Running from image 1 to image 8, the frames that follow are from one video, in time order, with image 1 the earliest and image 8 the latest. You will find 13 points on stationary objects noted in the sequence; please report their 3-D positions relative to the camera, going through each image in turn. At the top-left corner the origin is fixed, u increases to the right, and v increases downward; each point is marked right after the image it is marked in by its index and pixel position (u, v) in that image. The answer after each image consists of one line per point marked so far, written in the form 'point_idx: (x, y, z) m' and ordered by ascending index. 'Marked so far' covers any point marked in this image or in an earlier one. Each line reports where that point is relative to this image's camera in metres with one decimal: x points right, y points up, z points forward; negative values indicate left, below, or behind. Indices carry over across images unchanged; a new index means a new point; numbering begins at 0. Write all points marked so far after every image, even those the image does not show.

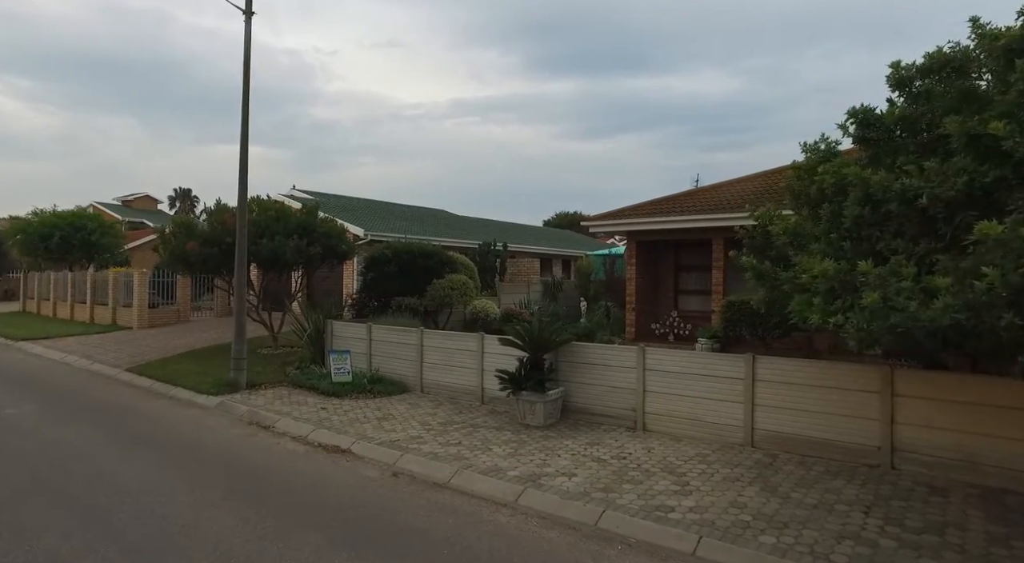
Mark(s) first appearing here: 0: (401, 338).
0: (-1.8, -0.9, +11.2) m
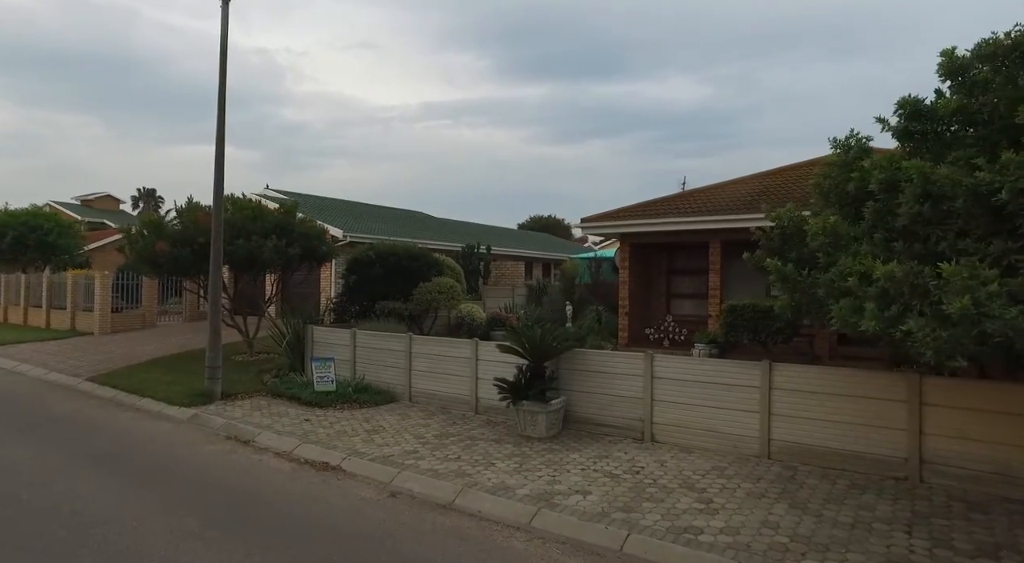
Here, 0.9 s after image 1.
0: (-1.9, -1.0, +10.6) m
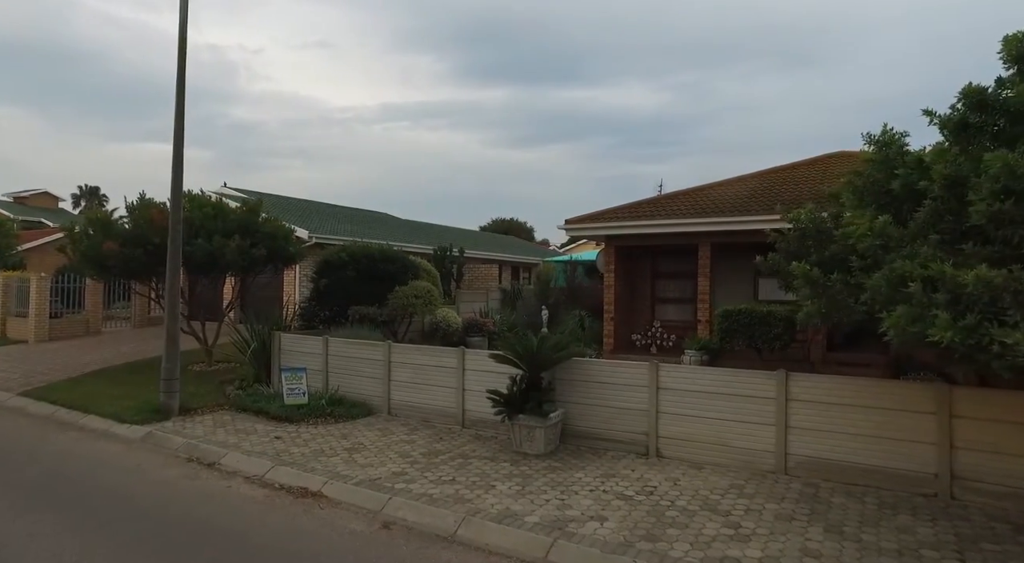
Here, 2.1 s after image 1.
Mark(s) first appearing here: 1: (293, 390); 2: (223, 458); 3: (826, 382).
0: (-2.1, -1.0, +9.8) m
1: (-3.1, -1.5, +9.5) m
2: (-3.1, -1.9, +7.2) m
3: (+3.2, -1.0, +6.8) m
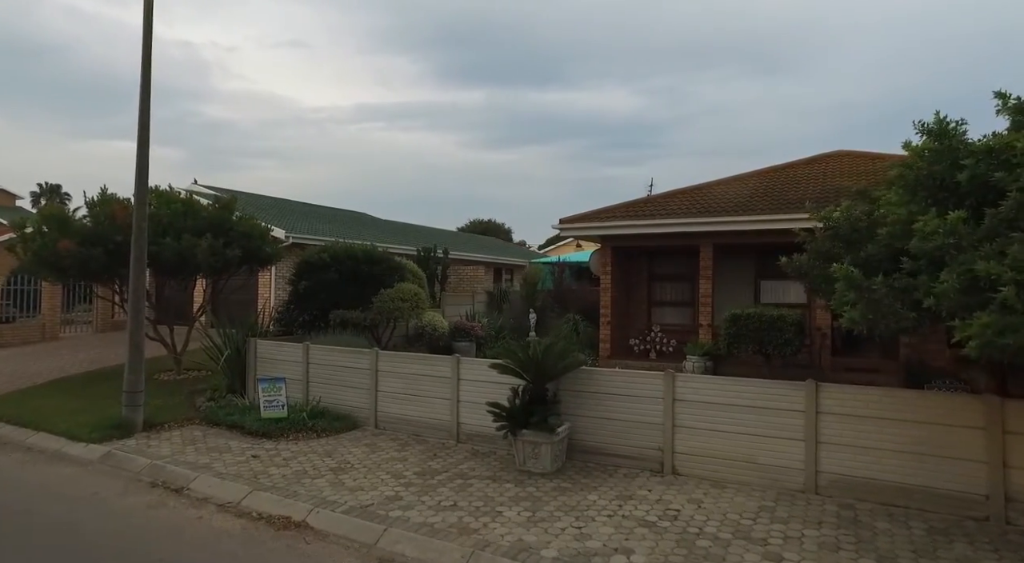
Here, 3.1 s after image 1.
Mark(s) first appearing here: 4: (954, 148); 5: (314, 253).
0: (-2.2, -1.1, +9.0) m
1: (-3.1, -1.5, +8.7) m
2: (-3.0, -1.9, +6.4) m
3: (+3.2, -1.0, +6.2) m
4: (+3.2, +1.0, +4.9) m
5: (-3.6, +0.5, +12.1) m
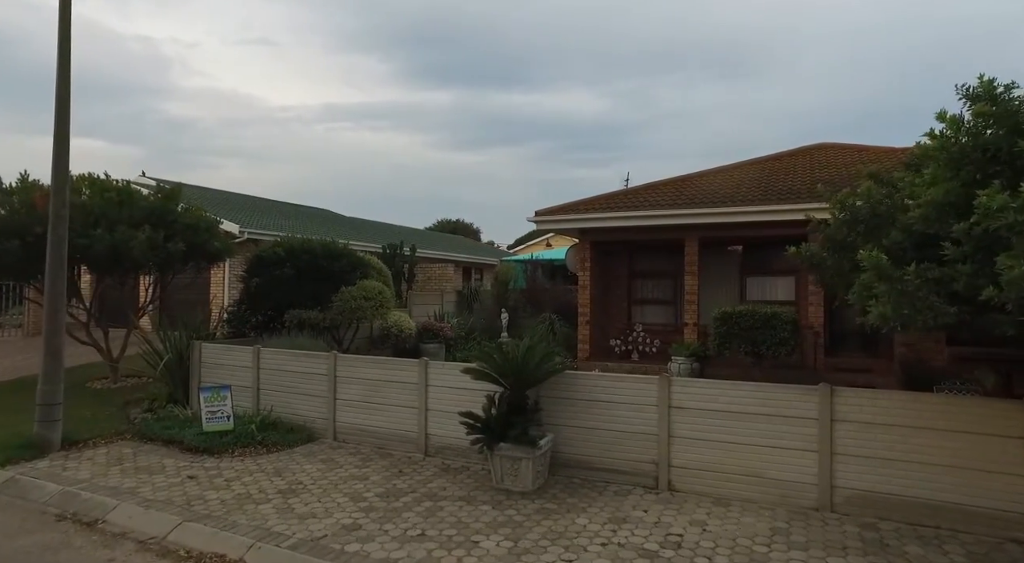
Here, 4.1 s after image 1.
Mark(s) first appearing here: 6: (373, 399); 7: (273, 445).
0: (-2.5, -1.0, +8.1) m
1: (-3.4, -1.5, +7.7) m
2: (-3.2, -1.9, +5.4) m
3: (+3.1, -1.0, +5.6) m
4: (+3.0, +1.1, +4.2) m
5: (-4.0, +0.6, +11.1) m
6: (-1.6, -1.3, +7.6) m
7: (-2.6, -1.8, +7.4) m
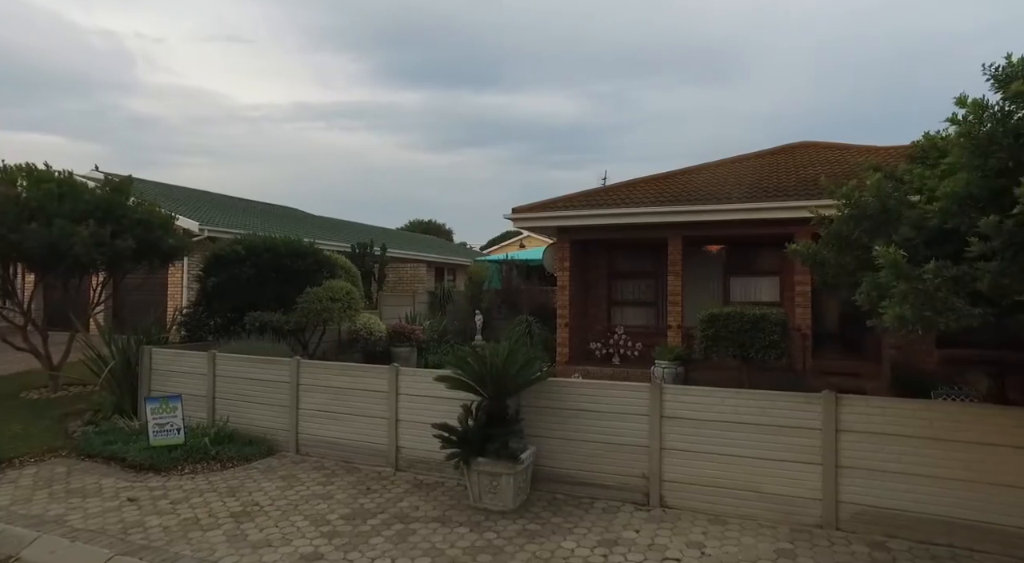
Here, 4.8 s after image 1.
0: (-2.7, -1.0, +7.5) m
1: (-3.6, -1.5, +7.0) m
2: (-3.4, -1.9, +4.8) m
3: (+2.9, -1.0, +5.1) m
4: (+3.0, +1.1, +3.8) m
5: (-4.4, +0.6, +10.4) m
6: (-1.8, -1.3, +7.0) m
7: (-2.9, -1.8, +6.8) m
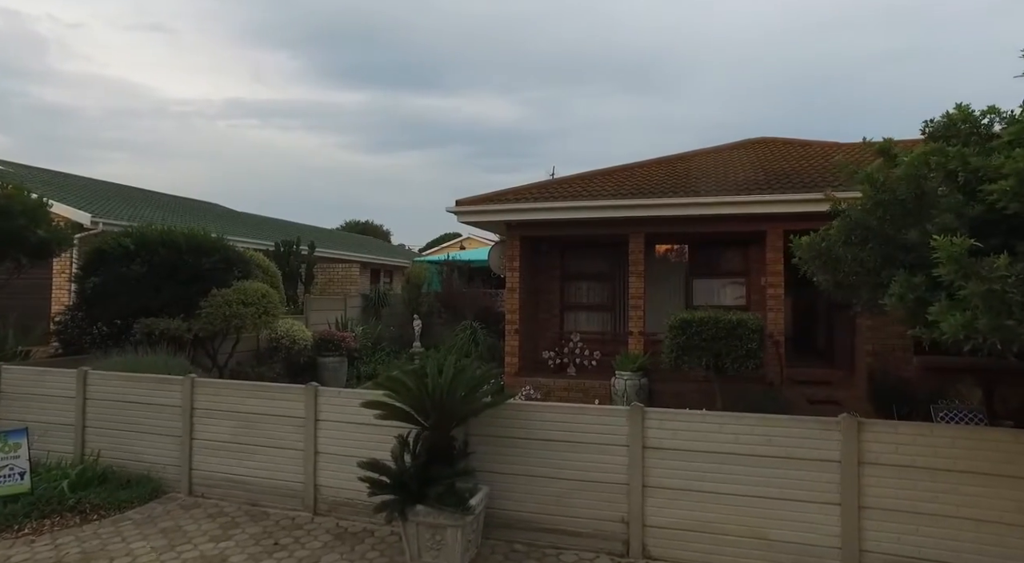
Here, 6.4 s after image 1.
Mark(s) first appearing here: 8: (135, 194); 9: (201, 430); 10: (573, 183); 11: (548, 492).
0: (-3.2, -1.0, +6.0) m
1: (-4.1, -1.5, +5.5) m
2: (-3.6, -1.8, +3.3) m
3: (+2.6, -1.0, +4.2) m
4: (+2.8, +1.1, +2.9) m
5: (-5.2, +0.5, +8.8) m
6: (-2.3, -1.3, +5.7) m
7: (-3.3, -1.8, +5.3) m
8: (-9.2, +2.1, +16.6) m
9: (-2.7, -1.3, +5.8) m
10: (+0.9, +1.5, +10.3) m
11: (+0.3, -1.5, +4.9) m
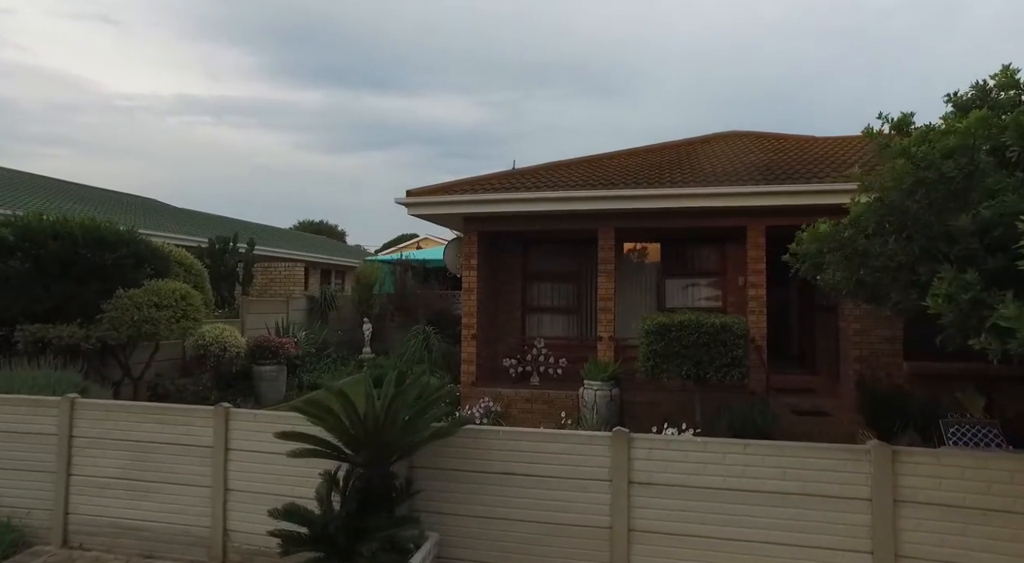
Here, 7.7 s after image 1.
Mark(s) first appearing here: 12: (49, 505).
0: (-3.6, -1.0, +4.8) m
1: (-4.4, -1.5, +4.3) m
2: (-3.8, -1.8, +2.1) m
3: (+2.4, -1.0, +3.4) m
4: (+2.6, +1.1, +2.1) m
5: (-5.7, +0.6, +7.5) m
6: (-2.6, -1.3, +4.6) m
7: (-3.6, -1.8, +4.2) m
8: (-10.2, +2.1, +15.0) m
9: (-3.0, -1.3, +4.7) m
10: (+0.3, +1.5, +9.4) m
11: (0.0, -1.5, +4.0) m
12: (-3.2, -1.6, +4.7) m
